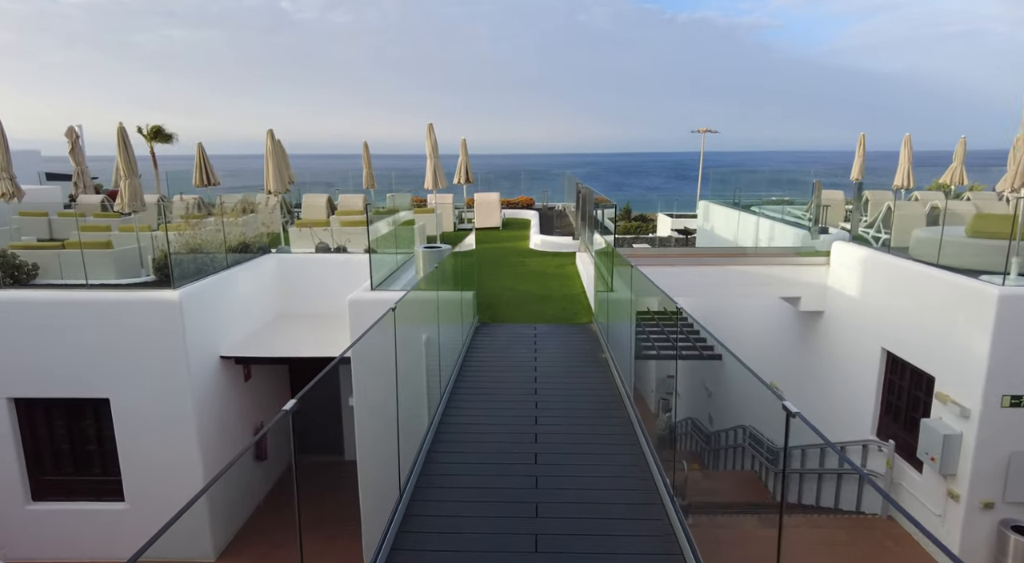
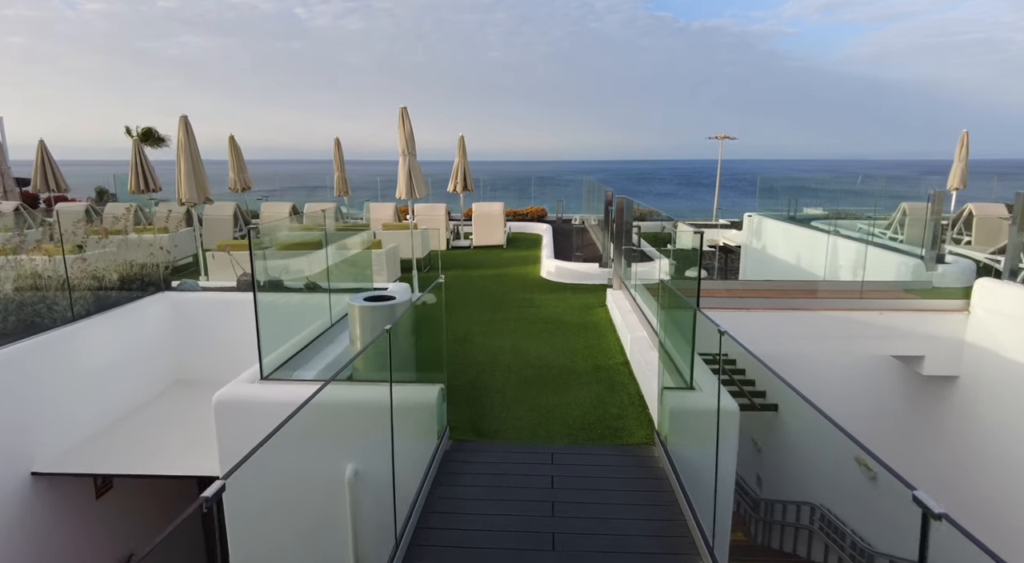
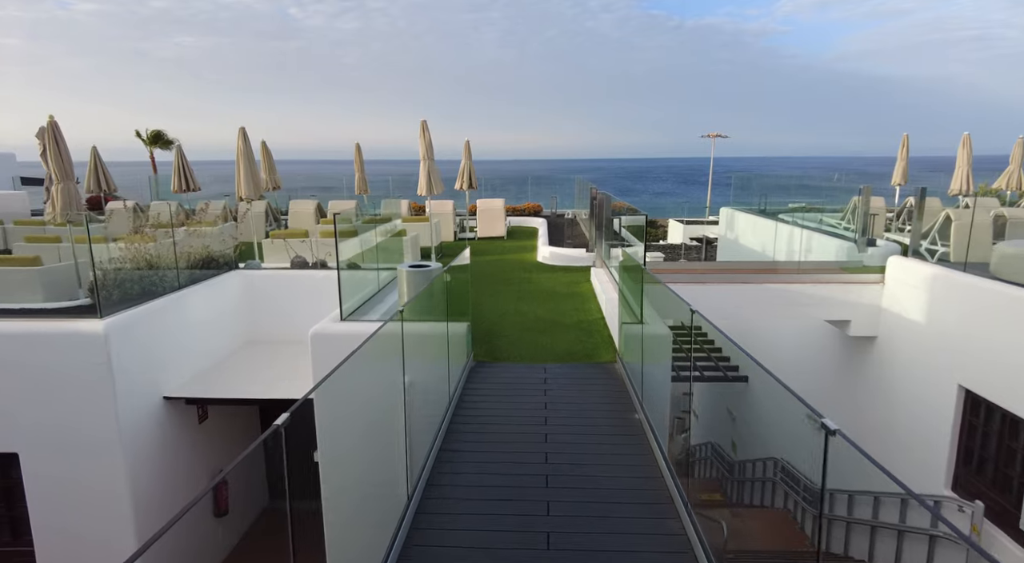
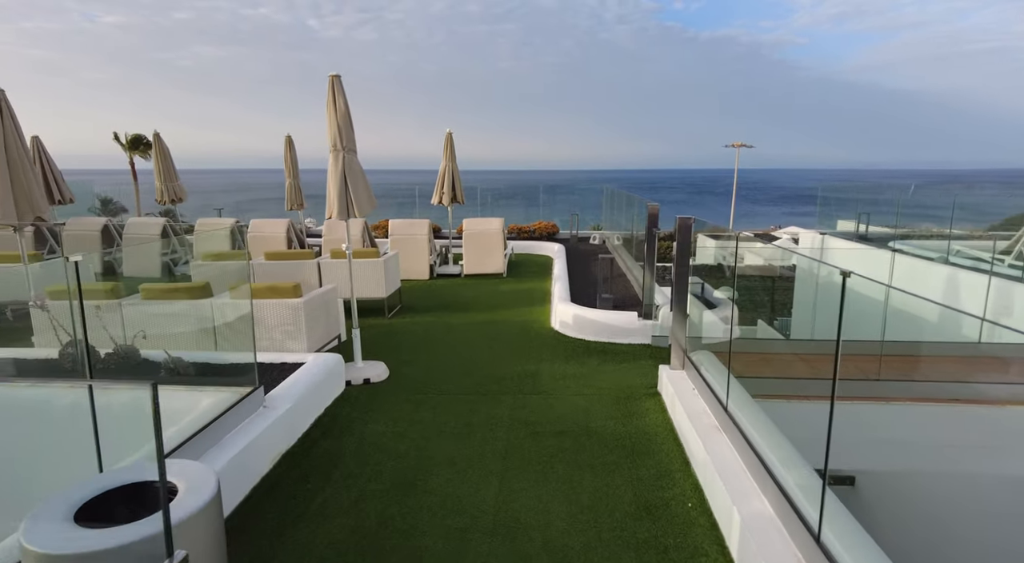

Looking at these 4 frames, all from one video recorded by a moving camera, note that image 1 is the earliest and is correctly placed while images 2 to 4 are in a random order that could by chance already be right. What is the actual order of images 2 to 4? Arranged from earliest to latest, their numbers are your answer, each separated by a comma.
3, 2, 4
